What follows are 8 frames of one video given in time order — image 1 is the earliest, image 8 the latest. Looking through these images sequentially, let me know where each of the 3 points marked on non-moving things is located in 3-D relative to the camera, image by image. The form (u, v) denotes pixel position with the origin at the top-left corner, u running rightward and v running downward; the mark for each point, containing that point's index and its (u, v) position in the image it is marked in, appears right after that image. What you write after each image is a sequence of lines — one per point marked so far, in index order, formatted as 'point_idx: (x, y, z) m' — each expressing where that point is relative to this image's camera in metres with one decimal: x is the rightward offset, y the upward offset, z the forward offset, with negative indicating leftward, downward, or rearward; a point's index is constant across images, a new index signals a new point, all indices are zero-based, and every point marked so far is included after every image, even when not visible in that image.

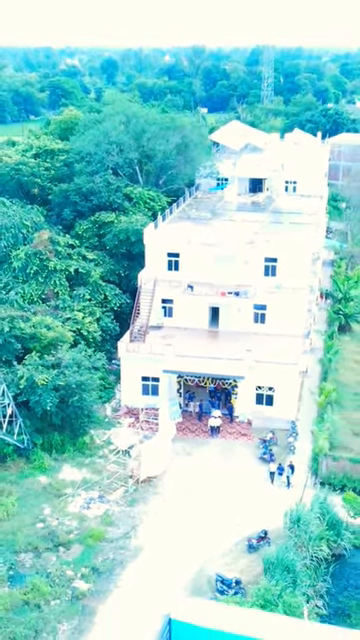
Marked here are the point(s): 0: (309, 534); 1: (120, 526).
0: (+2.7, -4.5, +17.8) m
1: (-1.4, -4.8, +19.7) m
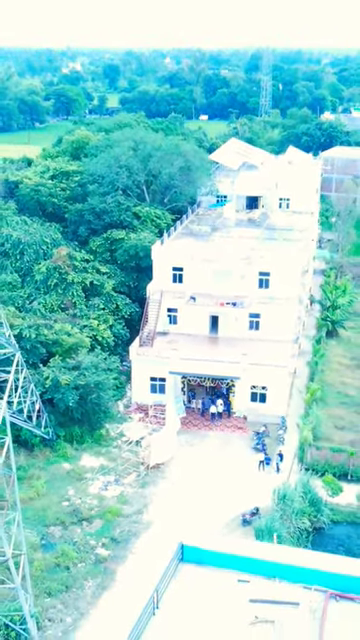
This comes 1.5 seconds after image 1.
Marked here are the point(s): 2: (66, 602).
0: (+2.8, -4.7, +21.3) m
1: (-1.3, -5.1, +23.2) m
2: (-2.6, -6.4, +19.0) m
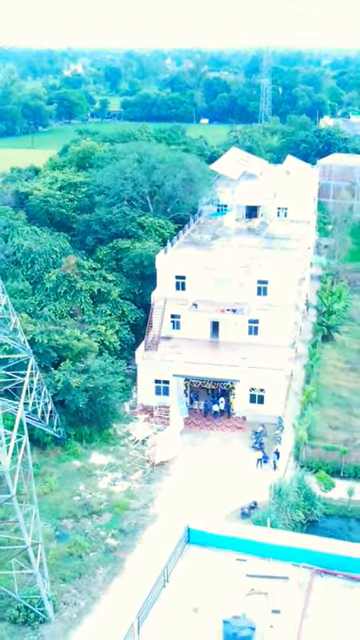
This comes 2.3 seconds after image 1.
0: (+2.9, -5.0, +23.0) m
1: (-1.2, -5.3, +24.9) m
2: (-2.5, -6.6, +20.7) m
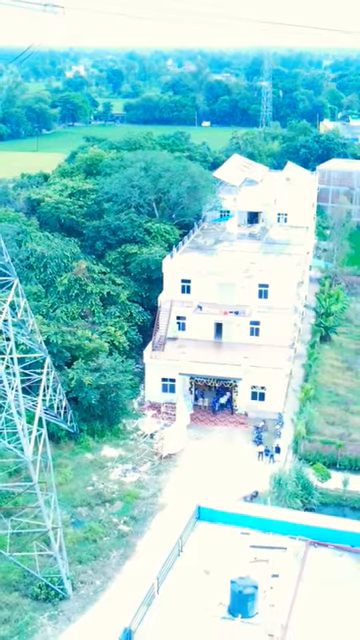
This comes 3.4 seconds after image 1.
0: (+3.2, -5.0, +24.8) m
1: (-1.0, -5.3, +26.7) m
2: (-2.3, -6.6, +22.5) m
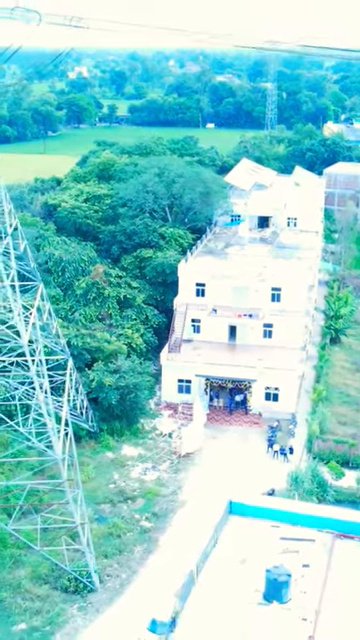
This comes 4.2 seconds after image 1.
0: (+3.8, -5.1, +25.7) m
1: (-0.4, -5.4, +27.6) m
2: (-1.7, -6.8, +23.5) m
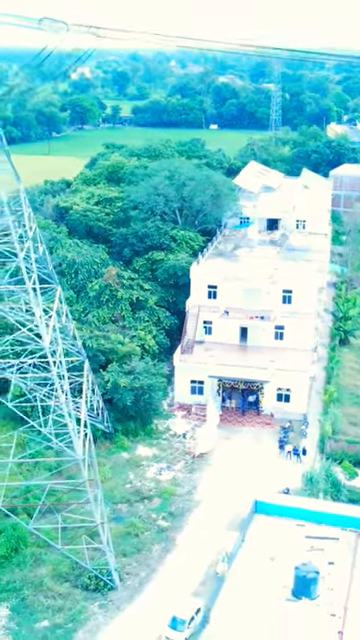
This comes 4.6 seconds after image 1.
0: (+4.3, -5.2, +26.1) m
1: (+0.2, -5.5, +28.0) m
2: (-1.2, -6.8, +23.9) m
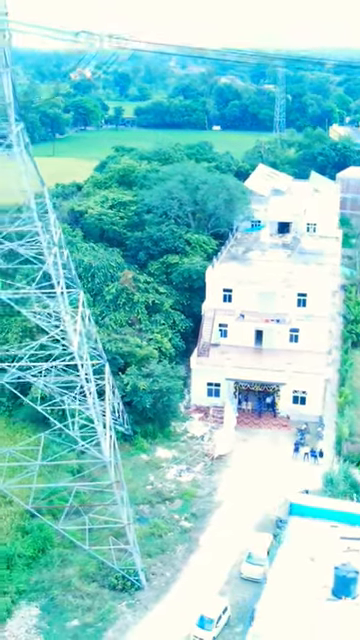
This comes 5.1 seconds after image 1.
0: (+5.0, -5.4, +26.6) m
1: (+0.8, -5.6, +28.4) m
2: (-0.5, -7.0, +24.3) m
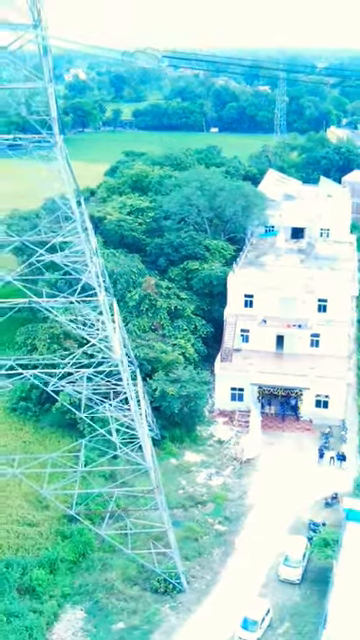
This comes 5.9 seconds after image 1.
0: (+6.0, -5.6, +27.2) m
1: (+1.9, -5.9, +29.0) m
2: (+0.6, -7.2, +24.8) m
